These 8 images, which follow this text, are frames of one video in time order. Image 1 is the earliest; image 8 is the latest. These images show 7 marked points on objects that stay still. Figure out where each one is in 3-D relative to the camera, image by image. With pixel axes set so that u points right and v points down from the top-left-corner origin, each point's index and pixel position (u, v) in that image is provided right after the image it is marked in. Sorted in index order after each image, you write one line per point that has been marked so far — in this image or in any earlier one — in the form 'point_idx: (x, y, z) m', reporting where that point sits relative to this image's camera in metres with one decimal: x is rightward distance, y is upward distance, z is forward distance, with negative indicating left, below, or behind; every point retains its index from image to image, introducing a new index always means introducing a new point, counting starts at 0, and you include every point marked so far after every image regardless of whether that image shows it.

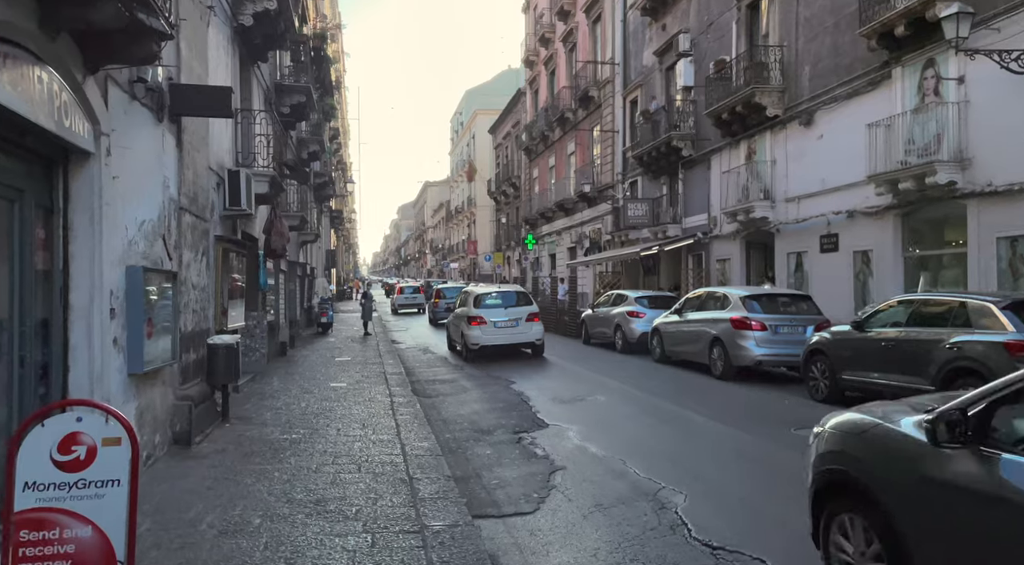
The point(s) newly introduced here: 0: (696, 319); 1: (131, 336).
0: (+3.3, -0.7, +12.7) m
1: (-3.1, -0.4, +5.8) m
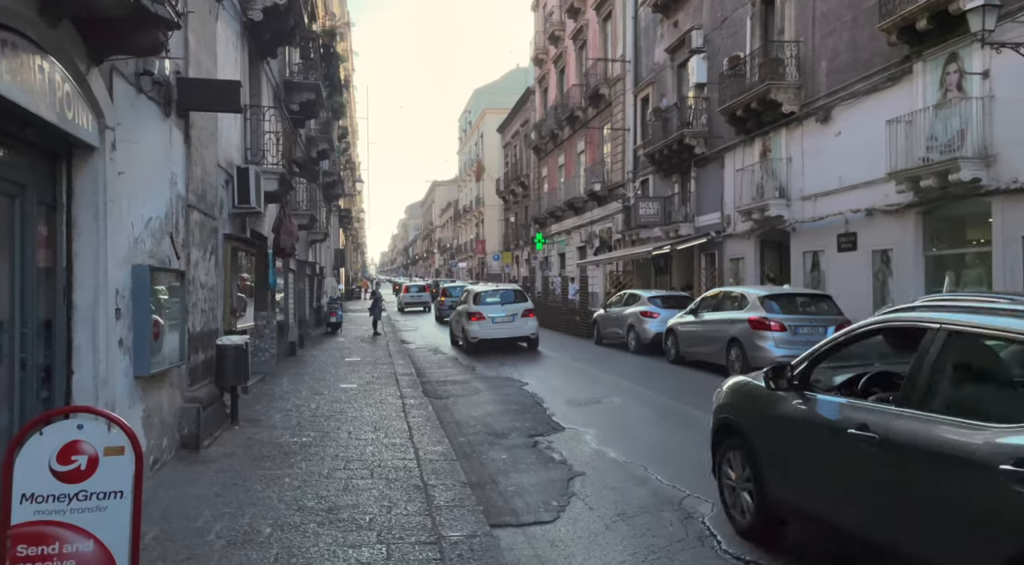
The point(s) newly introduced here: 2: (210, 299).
0: (+3.5, -0.7, +12.5) m
1: (-3.0, -0.4, +5.6) m
2: (-3.5, -0.2, +8.2) m
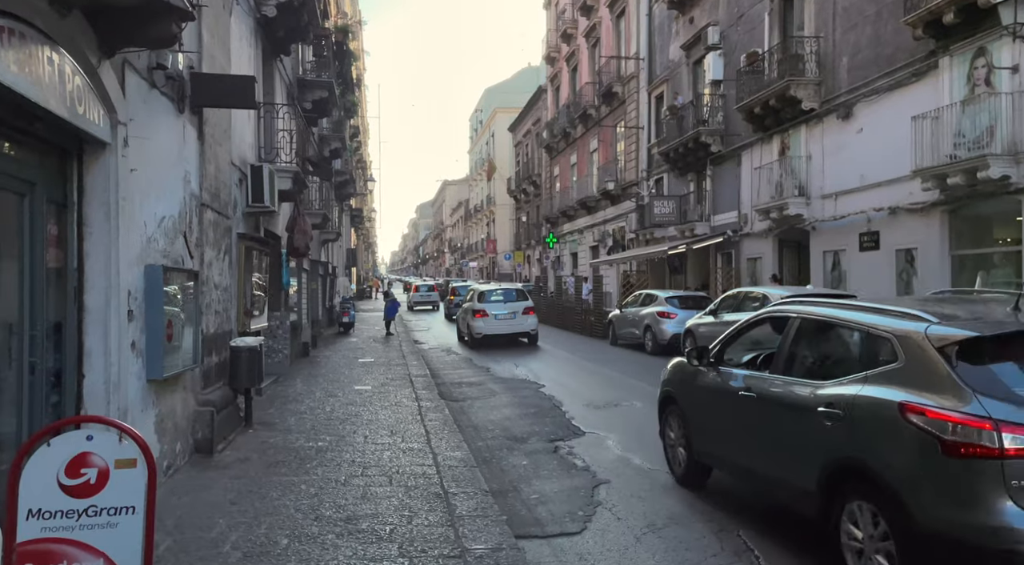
0: (+3.8, -0.7, +12.2) m
1: (-2.8, -0.4, +5.5) m
2: (-3.2, -0.2, +8.0) m
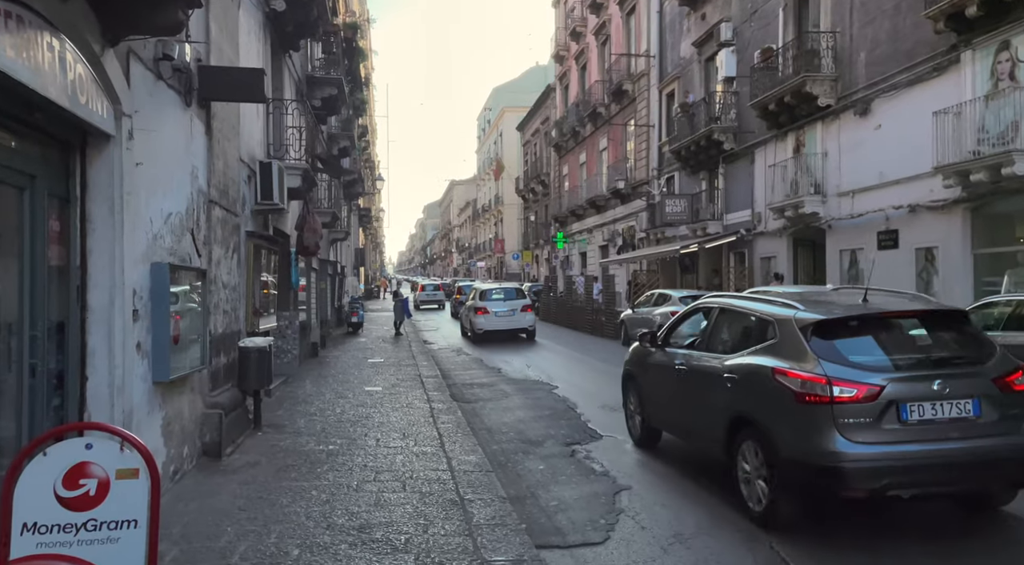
0: (+4.0, -0.6, +12.0) m
1: (-2.6, -0.4, +5.3) m
2: (-3.1, -0.2, +7.8) m
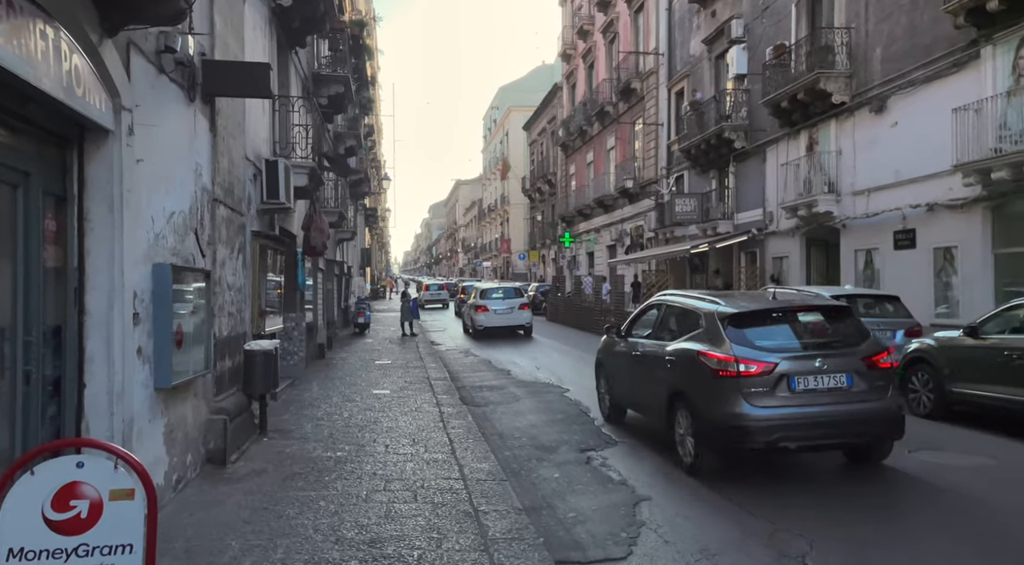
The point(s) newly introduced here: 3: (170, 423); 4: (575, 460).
0: (+4.2, -0.7, +11.7) m
1: (-2.5, -0.4, +5.1) m
2: (-2.9, -0.2, +7.6) m
3: (-2.6, -1.1, +5.4) m
4: (+0.6, -1.8, +7.0) m
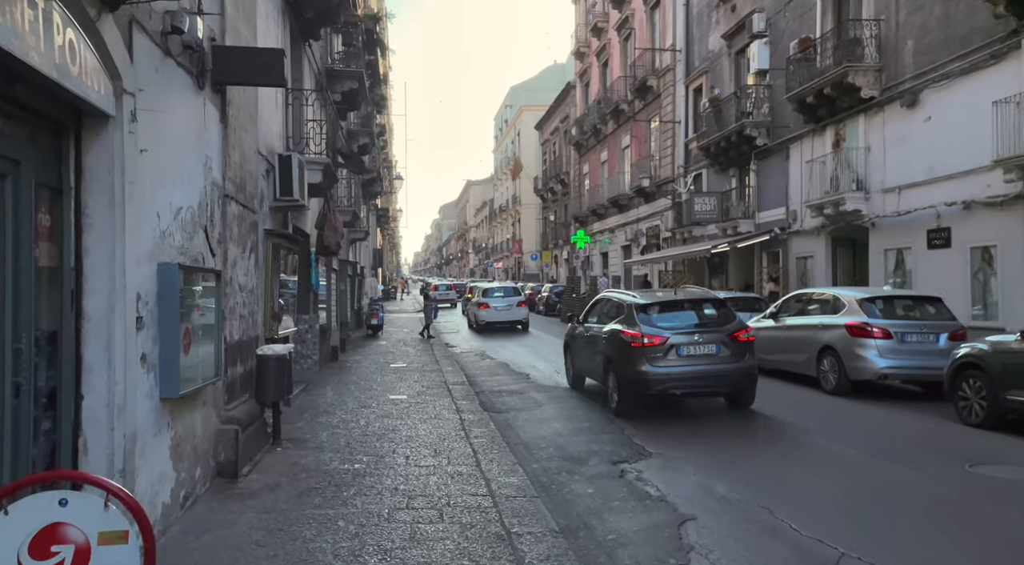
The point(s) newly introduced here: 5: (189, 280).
0: (+4.5, -0.7, +11.2) m
1: (-2.3, -0.5, +4.6) m
2: (-2.7, -0.2, +7.2) m
3: (-2.3, -1.1, +4.9) m
4: (+0.9, -1.8, +6.6) m
5: (-2.3, 0.0, +5.1) m
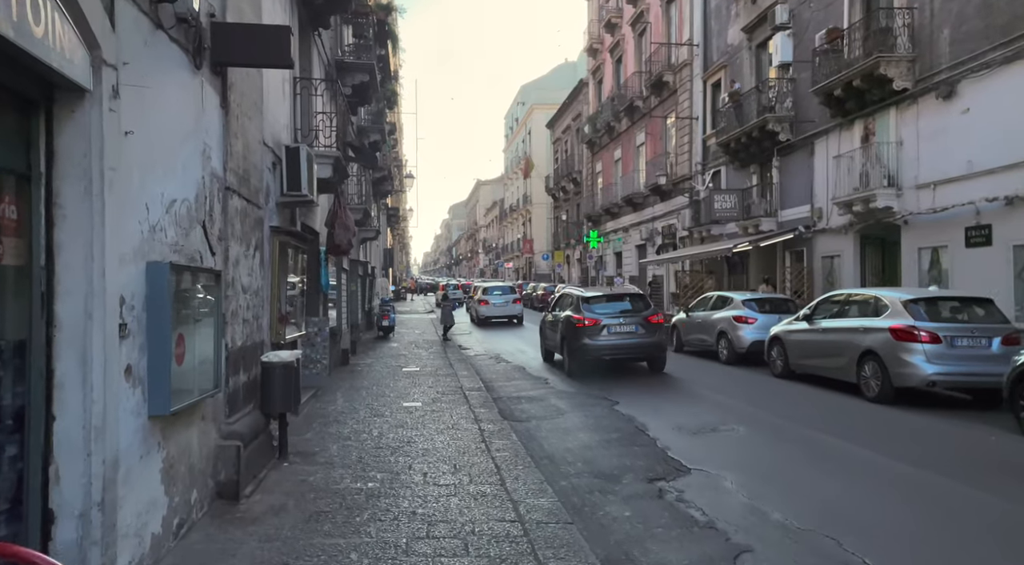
0: (+4.8, -0.7, +10.6) m
1: (-2.1, -0.5, +4.1) m
2: (-2.4, -0.2, +6.7) m
3: (-2.1, -1.1, +4.4) m
4: (+1.1, -1.8, +6.0) m
5: (-2.1, 0.0, +4.5) m
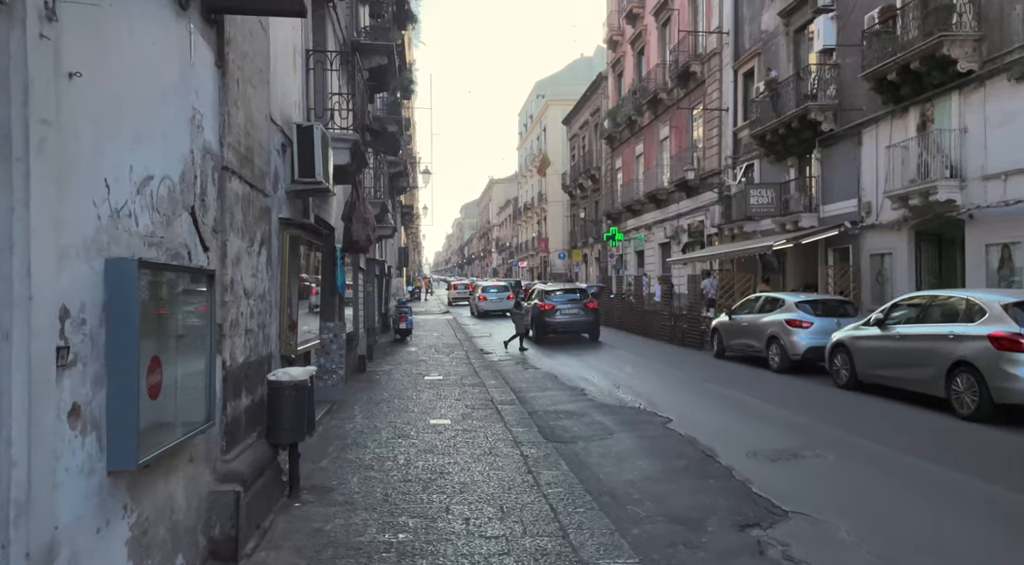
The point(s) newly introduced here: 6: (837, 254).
0: (+5.3, -0.7, +9.3) m
1: (-1.7, -0.5, +3.0) m
2: (-2.0, -0.2, +5.5) m
3: (-1.7, -1.1, +3.3) m
4: (+1.6, -1.8, +4.8) m
5: (-1.7, 0.0, +3.4) m
6: (+8.7, +0.8, +18.9) m
